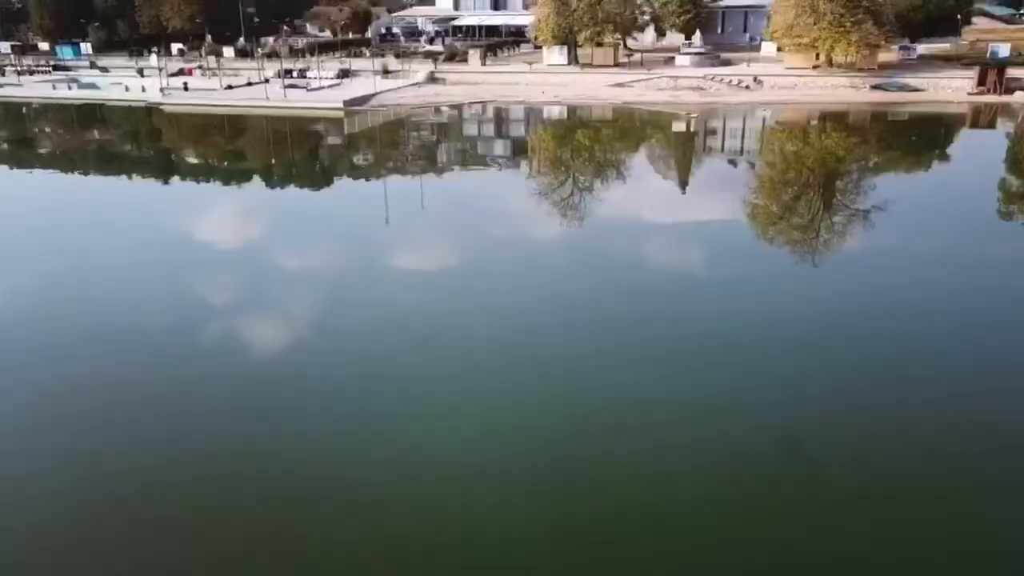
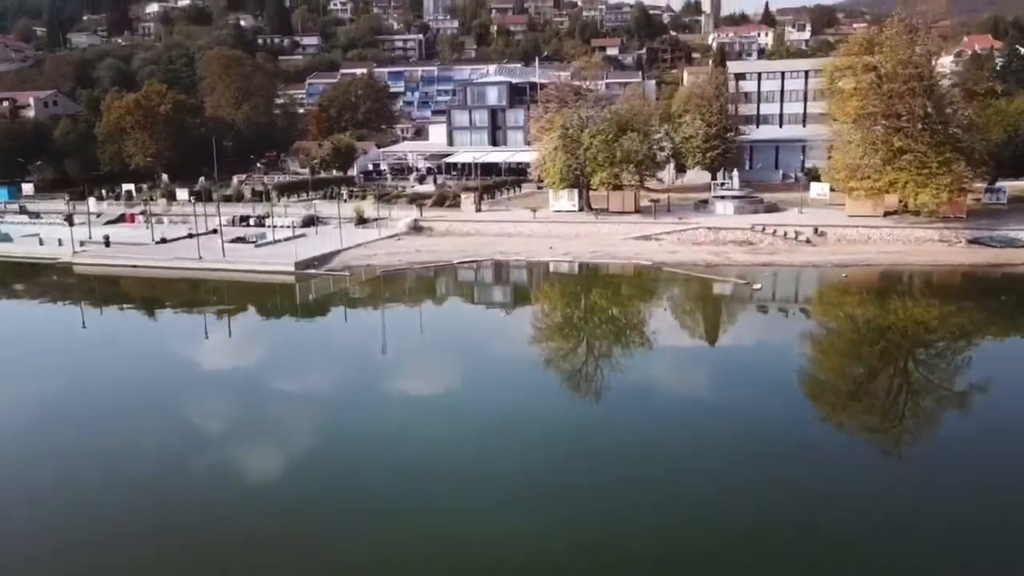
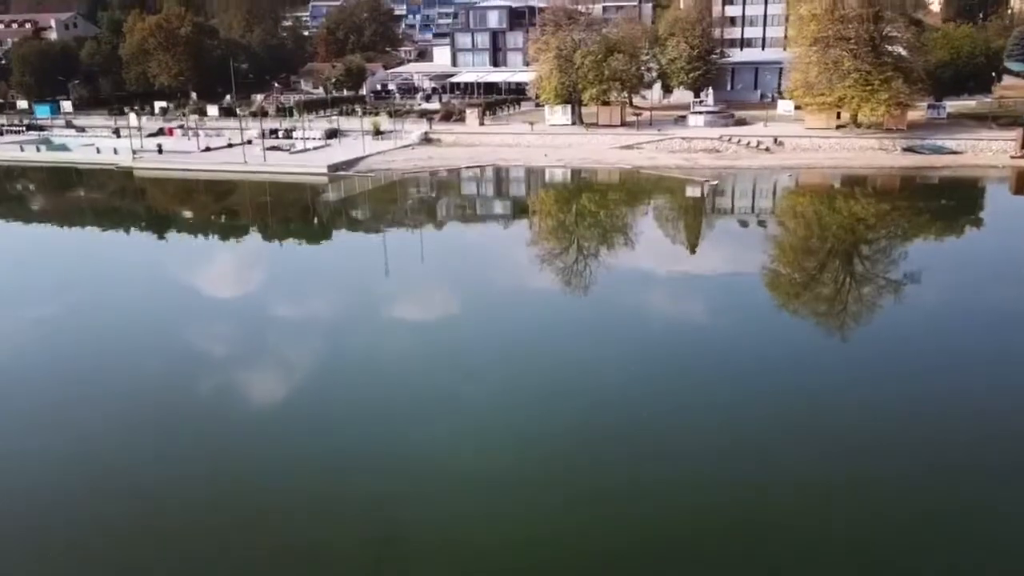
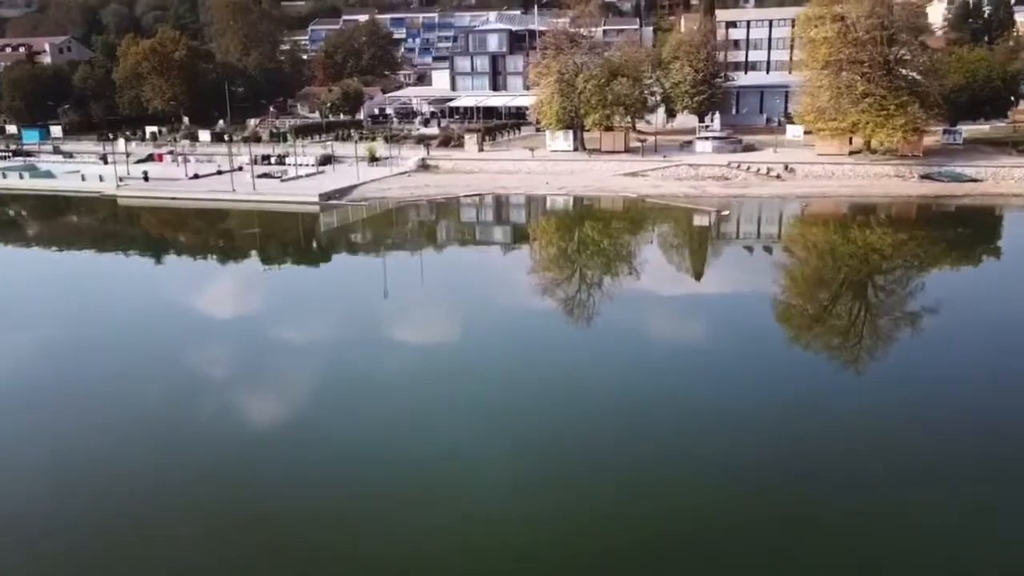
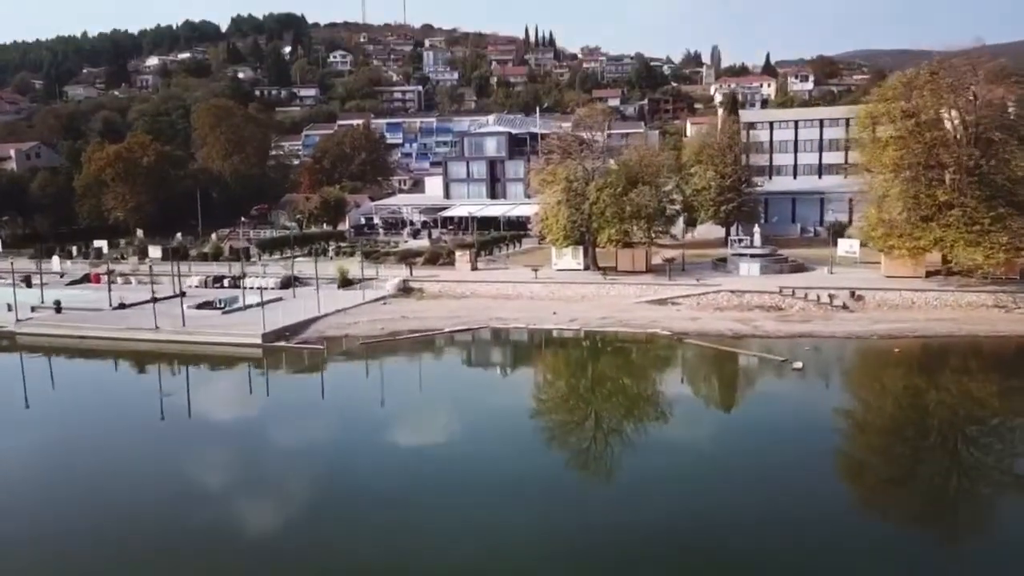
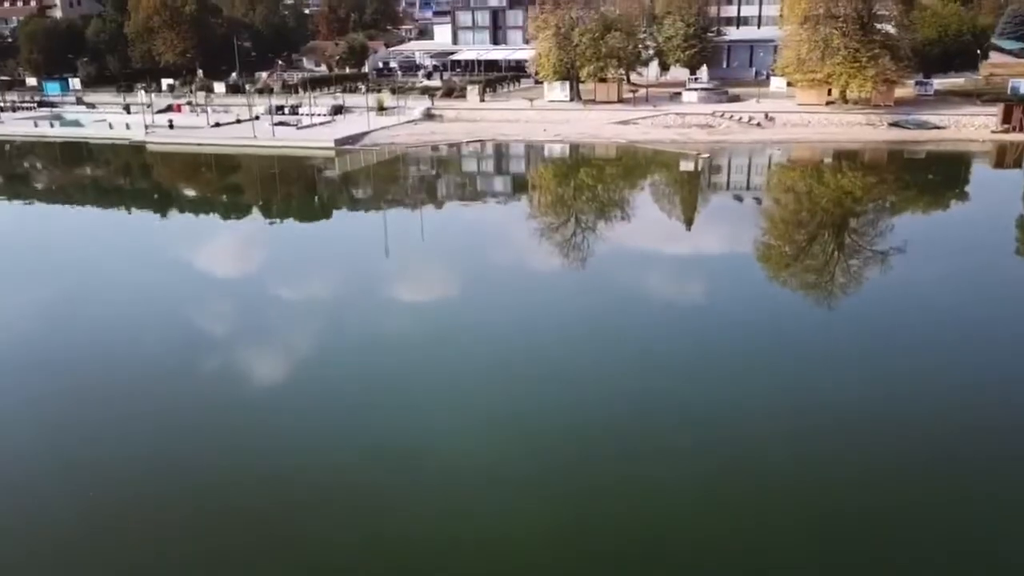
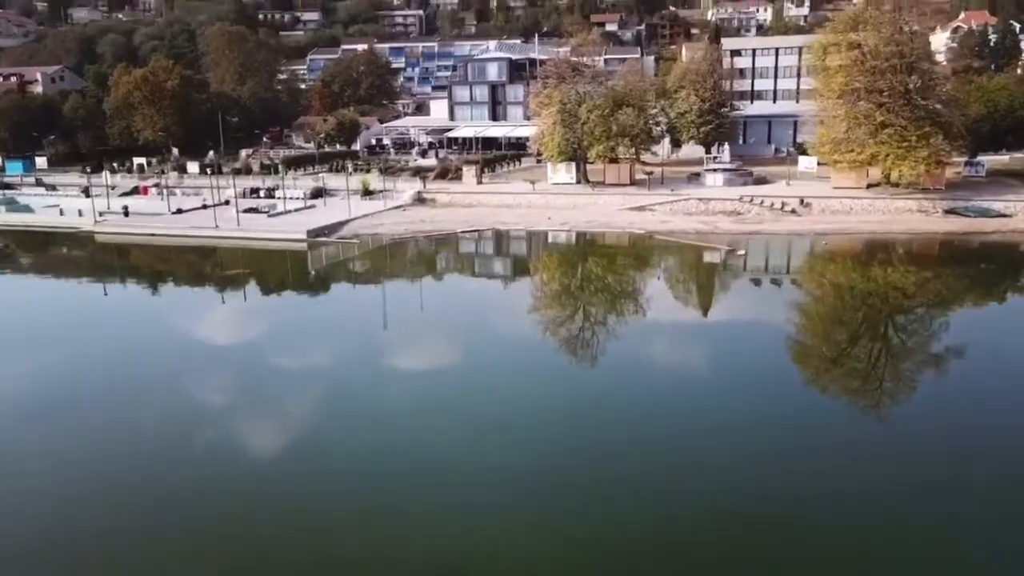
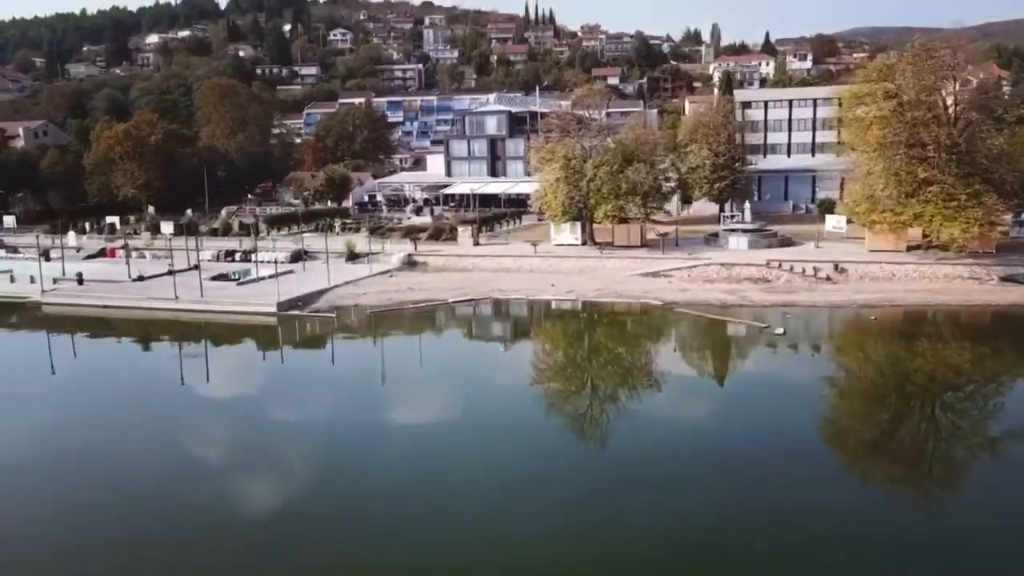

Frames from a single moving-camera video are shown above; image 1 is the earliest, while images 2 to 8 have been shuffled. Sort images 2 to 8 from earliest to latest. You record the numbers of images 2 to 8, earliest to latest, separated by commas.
6, 3, 4, 7, 2, 8, 5
